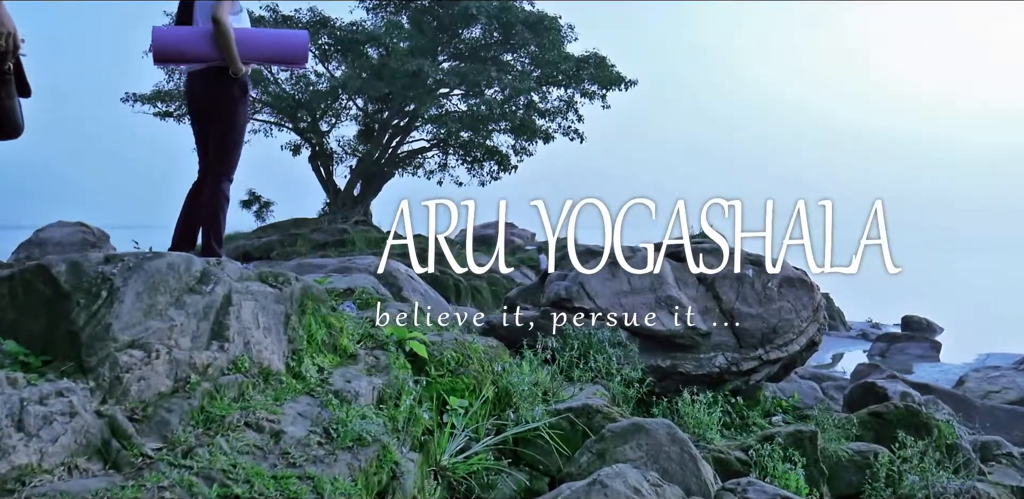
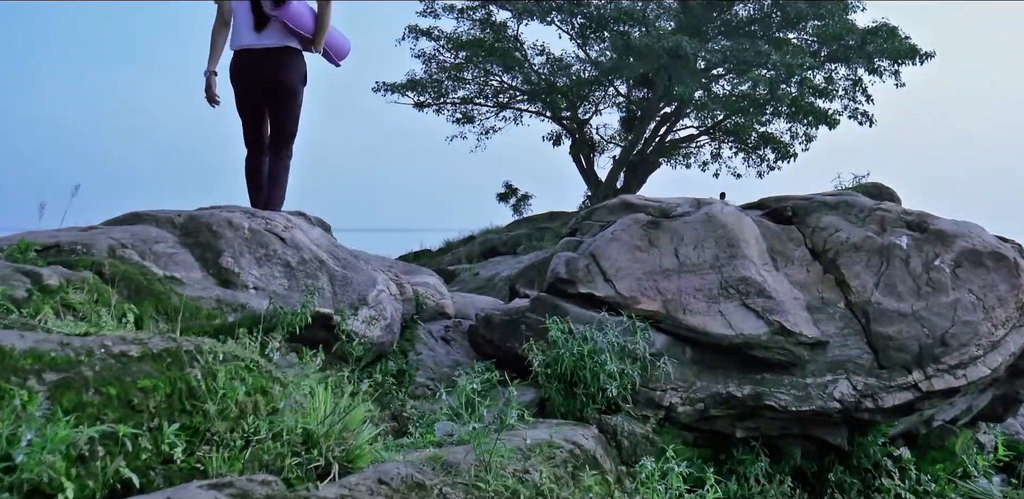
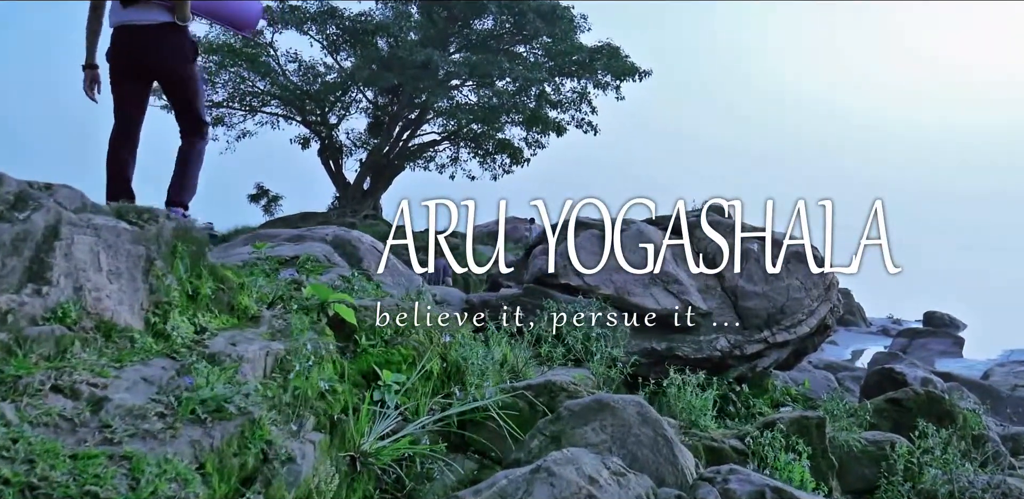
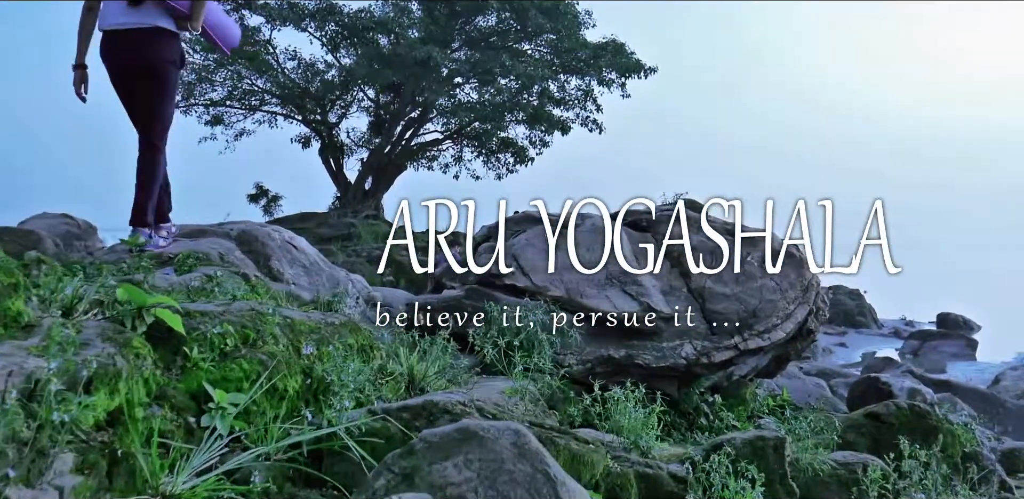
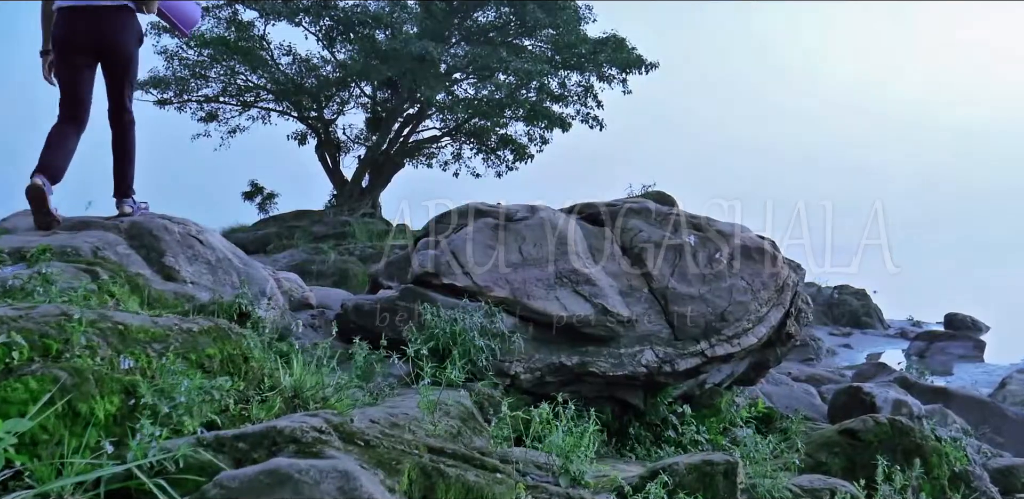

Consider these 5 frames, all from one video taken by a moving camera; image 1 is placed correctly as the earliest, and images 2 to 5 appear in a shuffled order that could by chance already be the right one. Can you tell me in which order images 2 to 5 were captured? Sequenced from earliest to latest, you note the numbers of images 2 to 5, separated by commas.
3, 4, 5, 2
